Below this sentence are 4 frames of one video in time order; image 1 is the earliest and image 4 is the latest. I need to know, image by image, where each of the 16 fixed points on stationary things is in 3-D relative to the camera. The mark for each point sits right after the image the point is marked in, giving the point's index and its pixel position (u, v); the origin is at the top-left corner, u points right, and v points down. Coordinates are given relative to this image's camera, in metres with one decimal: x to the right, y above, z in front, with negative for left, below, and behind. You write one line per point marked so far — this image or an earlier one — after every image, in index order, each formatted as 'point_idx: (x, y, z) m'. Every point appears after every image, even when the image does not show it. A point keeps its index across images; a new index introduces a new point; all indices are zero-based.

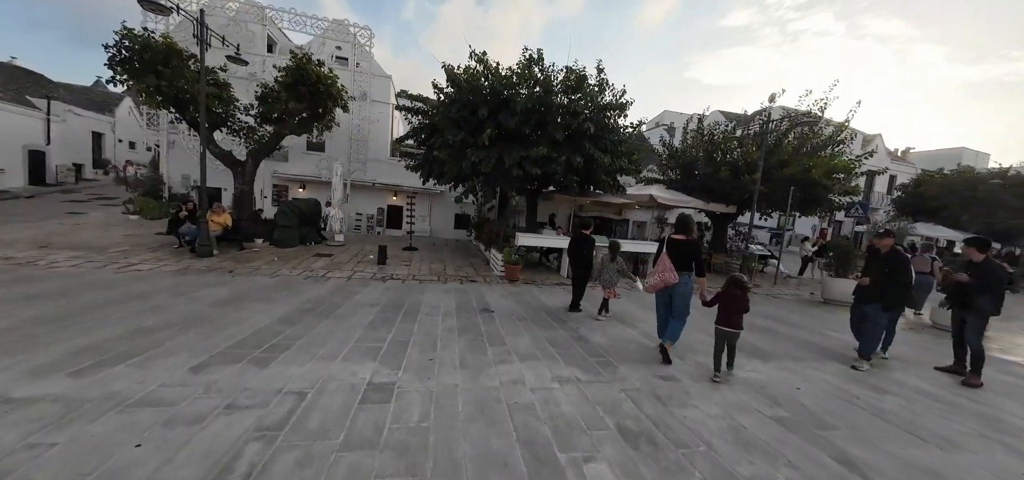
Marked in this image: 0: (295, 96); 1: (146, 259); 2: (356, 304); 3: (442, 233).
0: (-7.1, +4.7, +10.7) m
1: (-9.1, -0.4, +8.1) m
2: (-2.7, -1.1, +5.7) m
3: (-3.7, +0.5, +17.3) m
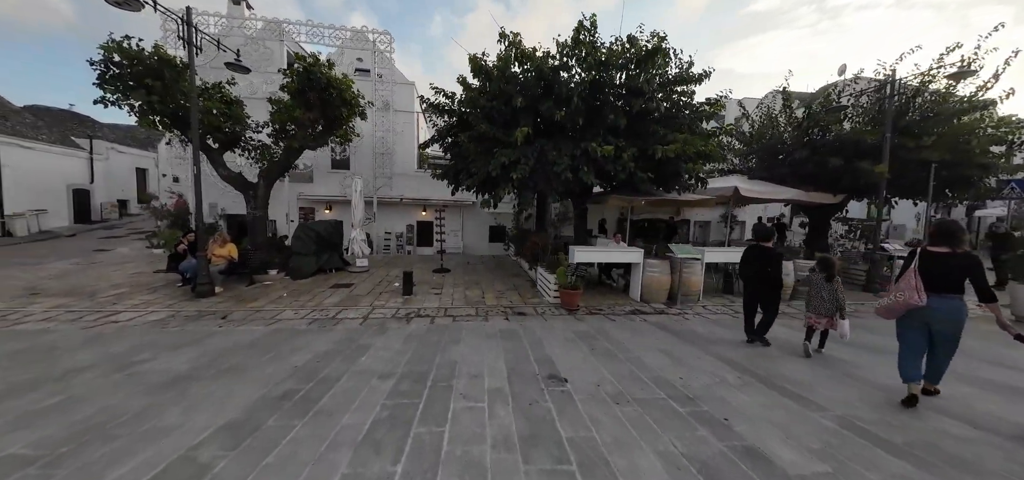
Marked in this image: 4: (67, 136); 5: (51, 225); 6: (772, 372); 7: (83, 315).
0: (-5.9, +3.9, +9.4) m
1: (-7.9, -1.3, +6.8) m
2: (-1.8, -1.6, +3.8) m
3: (-1.7, -0.3, +15.5) m
4: (-24.3, +5.7, +17.9) m
5: (-22.6, +0.8, +16.0) m
6: (+3.4, -1.8, +4.3) m
7: (-7.9, -1.4, +6.0) m
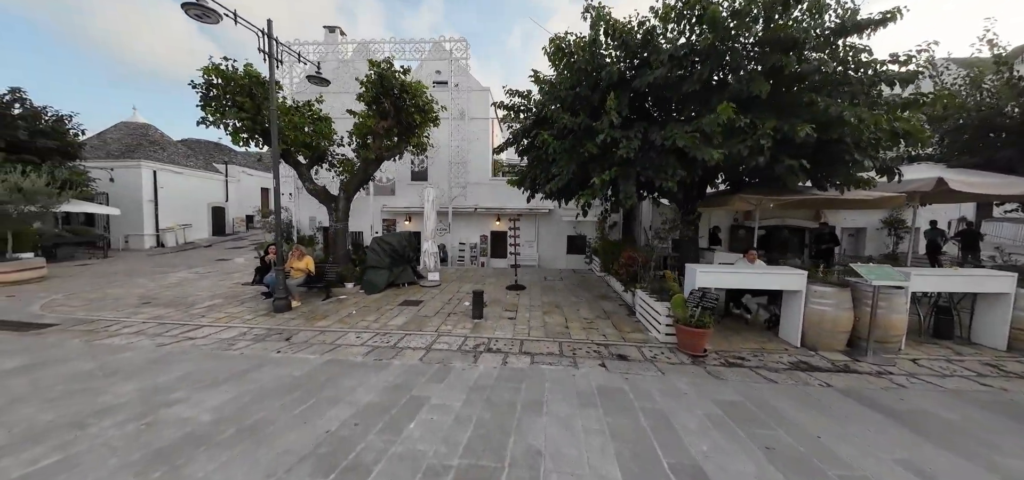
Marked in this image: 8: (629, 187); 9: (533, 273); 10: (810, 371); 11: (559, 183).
0: (-3.7, +3.5, +9.1) m
1: (-6.2, -1.6, +6.9) m
2: (-0.9, -1.8, +2.6) m
3: (+1.7, -0.8, +14.0) m
4: (-19.7, +5.0, +21.5) m
5: (-18.5, +0.2, +19.1) m
6: (+4.3, -1.9, +1.9) m
7: (-6.4, -1.7, +6.1) m
8: (+2.3, +1.0, +6.3) m
9: (+0.7, -1.1, +11.1) m
10: (+4.6, -2.0, +5.0) m
11: (+1.0, +1.1, +7.0) m
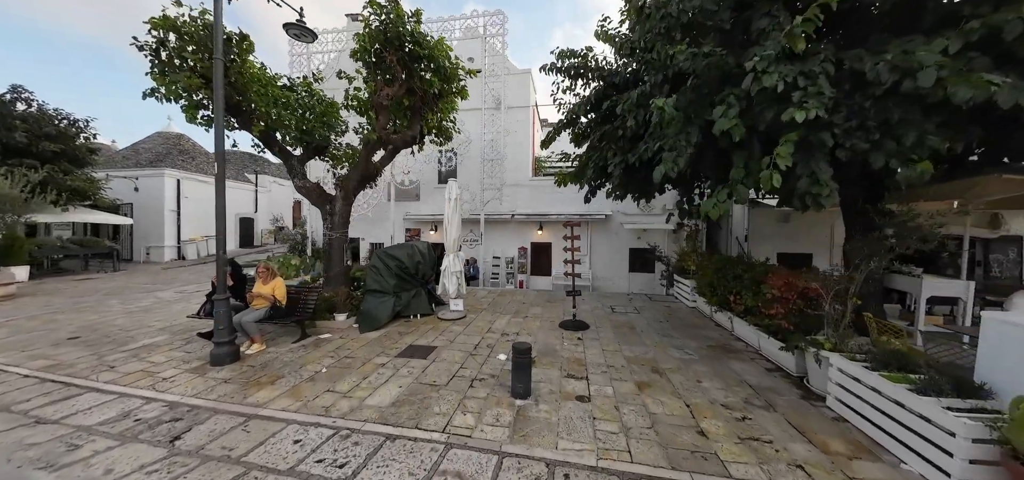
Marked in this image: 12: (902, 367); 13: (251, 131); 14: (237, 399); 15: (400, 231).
0: (-2.6, +3.2, +6.7) m
1: (-5.3, -1.8, +4.6) m
2: (-0.5, -1.8, -0.2) m
3: (+3.3, -1.3, +10.9) m
4: (-17.2, +4.3, +20.8) m
5: (-16.3, -0.5, +18.2) m
6: (+4.6, -1.9, -1.4) m
7: (-5.6, -1.8, +3.9) m
8: (+3.1, +0.8, +3.3) m
9: (+2.0, -1.5, +8.1) m
10: (+5.2, -2.1, +1.6) m
11: (+1.9, +0.9, +4.1) m
12: (+3.6, -1.1, +3.1) m
13: (-5.1, +2.4, +6.9) m
14: (-3.0, -1.9, +3.8) m
15: (-4.4, +0.3, +12.7) m
